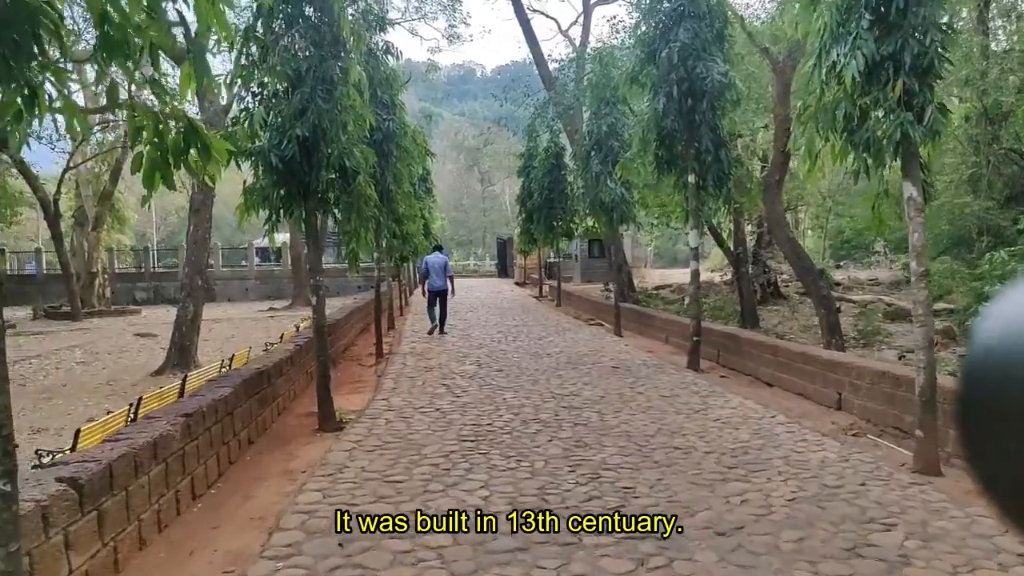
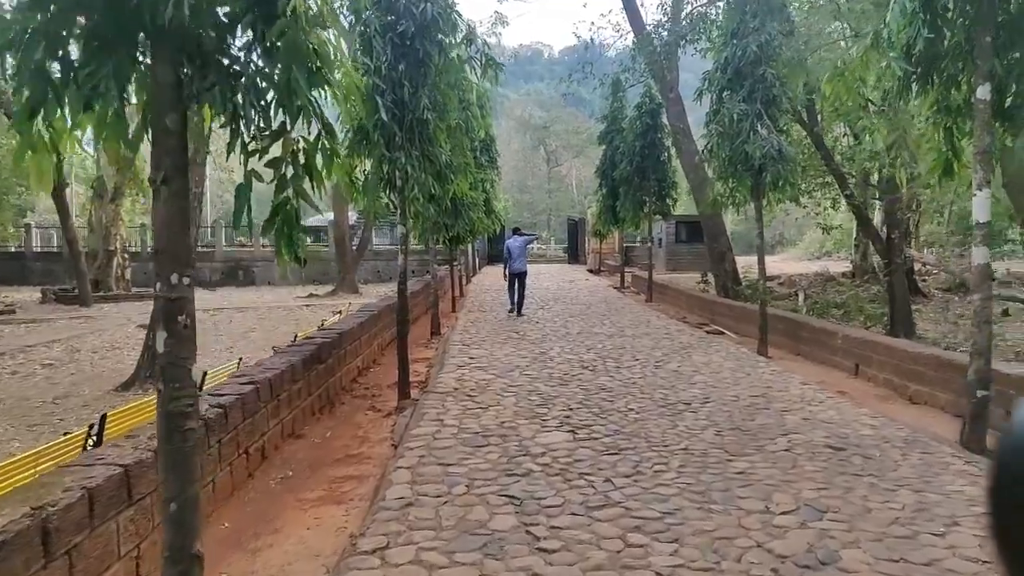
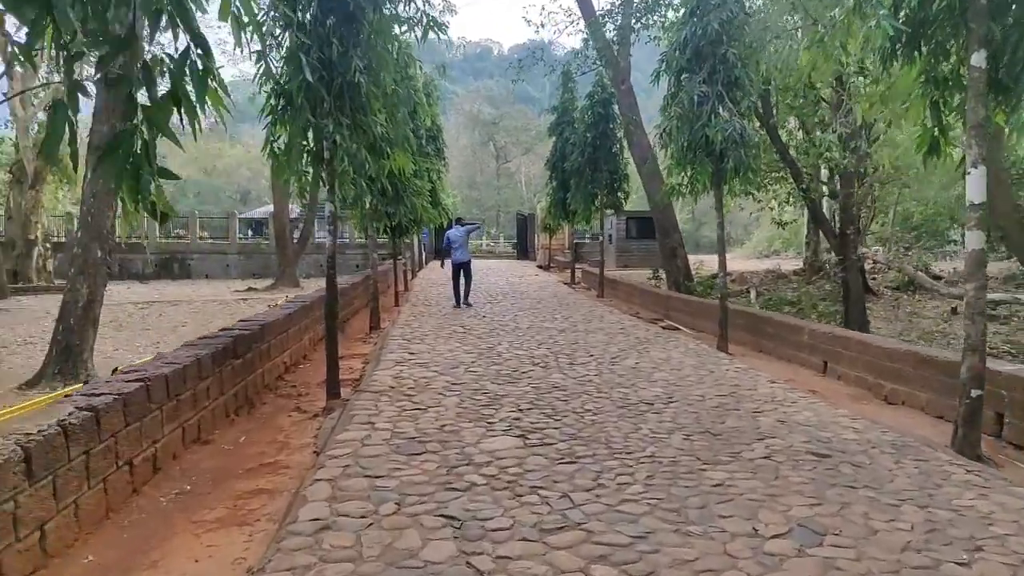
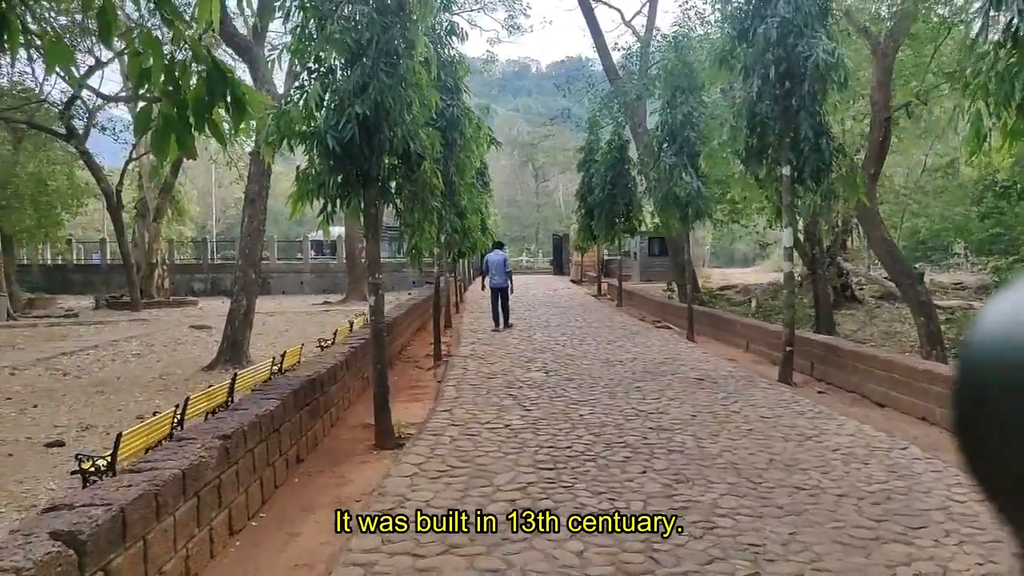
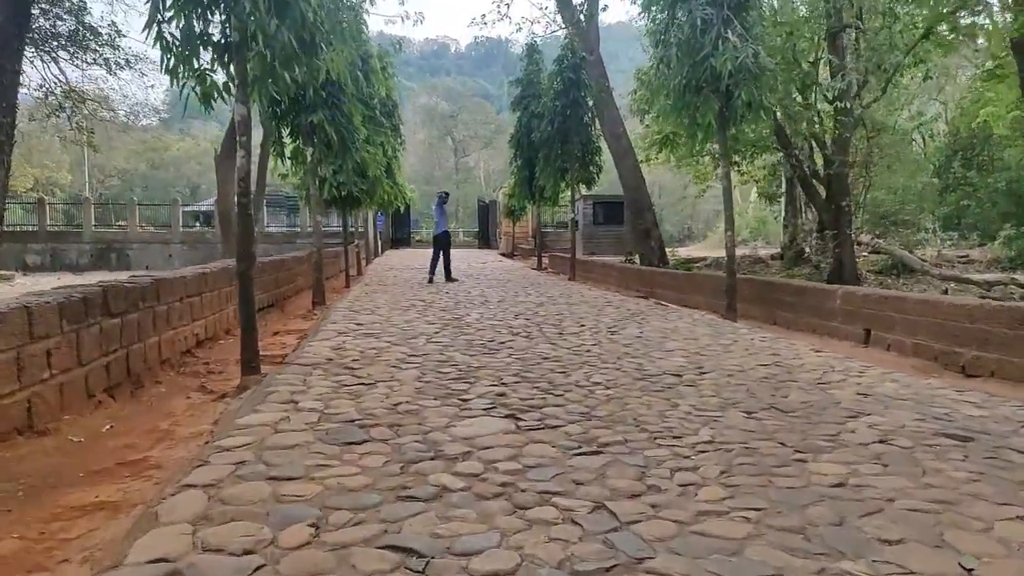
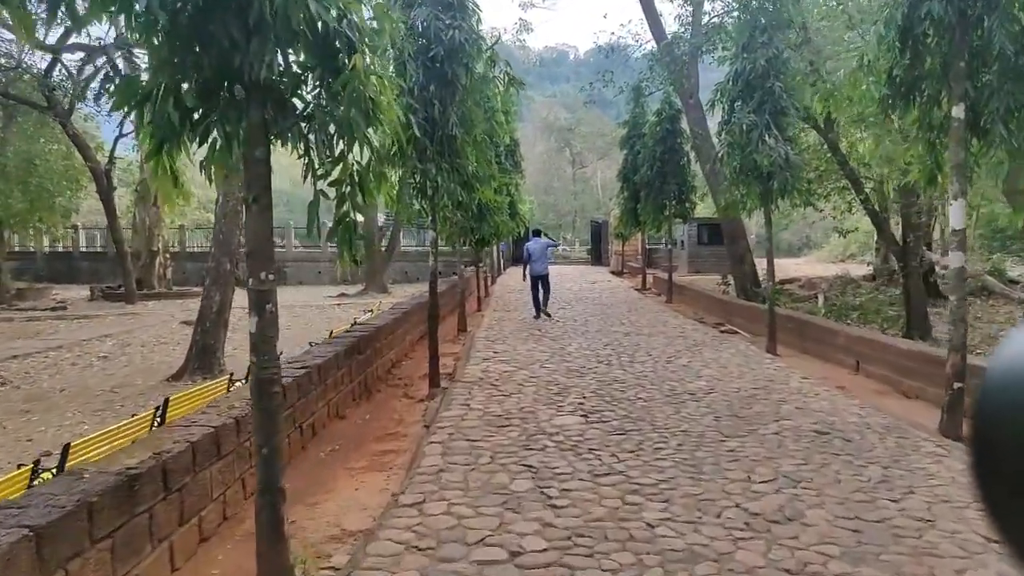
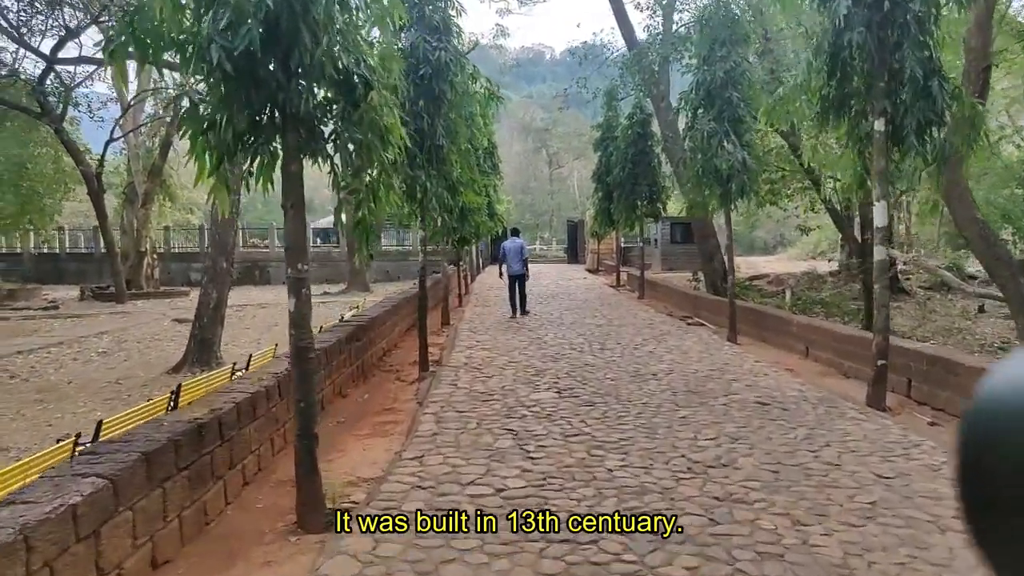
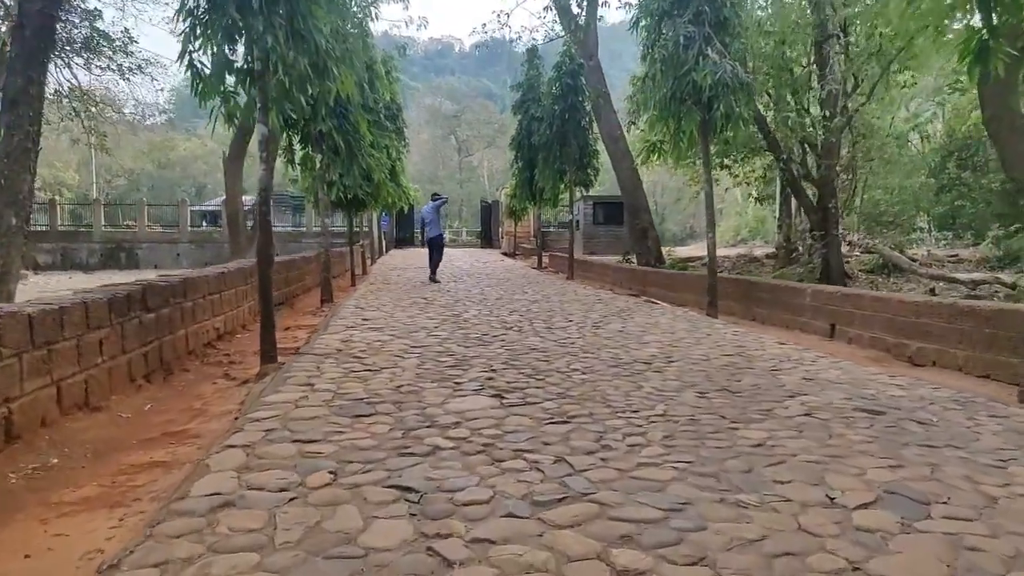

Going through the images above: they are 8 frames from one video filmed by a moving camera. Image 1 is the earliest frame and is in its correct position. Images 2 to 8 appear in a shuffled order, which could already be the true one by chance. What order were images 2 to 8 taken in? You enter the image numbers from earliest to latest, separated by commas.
4, 7, 6, 2, 3, 8, 5
